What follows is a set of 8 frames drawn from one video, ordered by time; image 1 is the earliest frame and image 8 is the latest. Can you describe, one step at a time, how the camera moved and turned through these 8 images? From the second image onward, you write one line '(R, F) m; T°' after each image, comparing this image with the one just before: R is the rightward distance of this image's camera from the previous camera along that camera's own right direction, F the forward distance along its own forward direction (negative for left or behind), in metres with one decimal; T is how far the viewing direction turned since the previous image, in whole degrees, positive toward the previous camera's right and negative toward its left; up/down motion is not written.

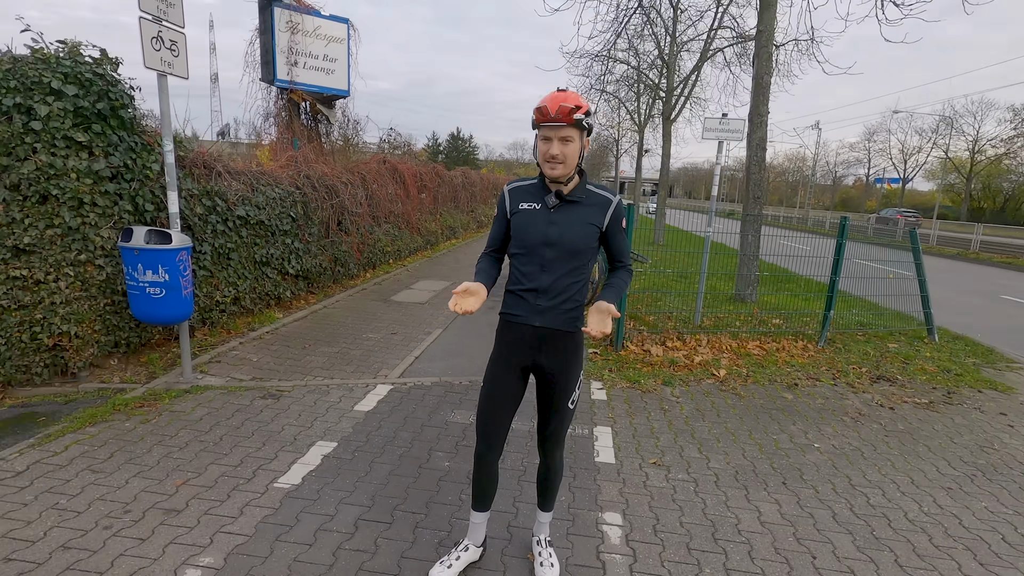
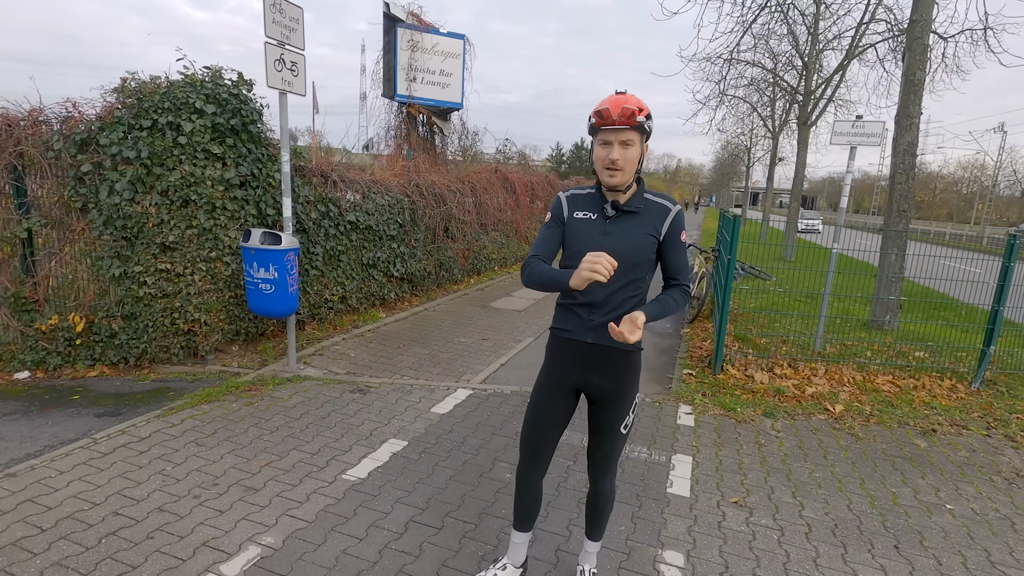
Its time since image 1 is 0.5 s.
(+0.3, +0.1) m; -13°
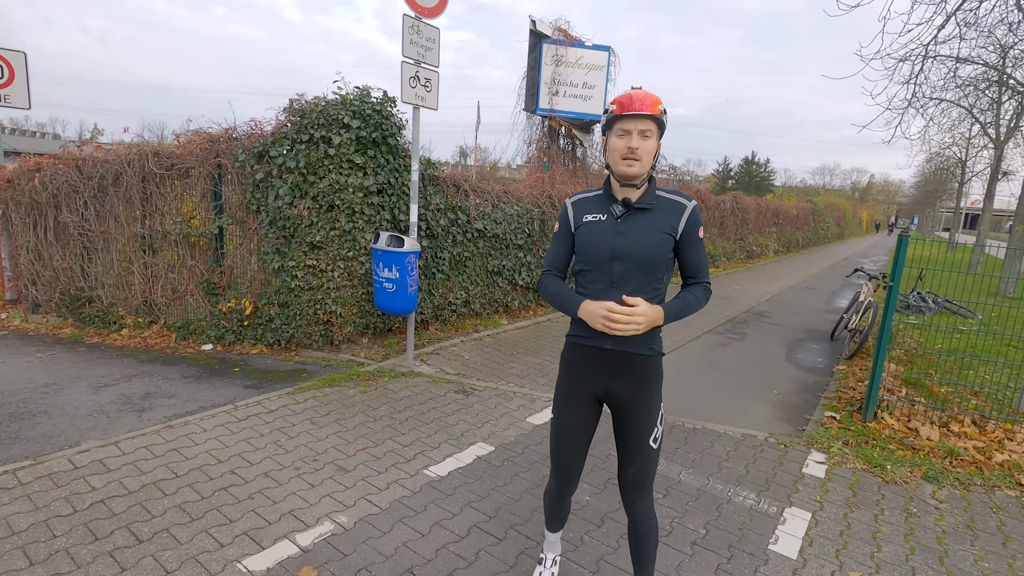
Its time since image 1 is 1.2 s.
(+0.4, +0.1) m; -16°
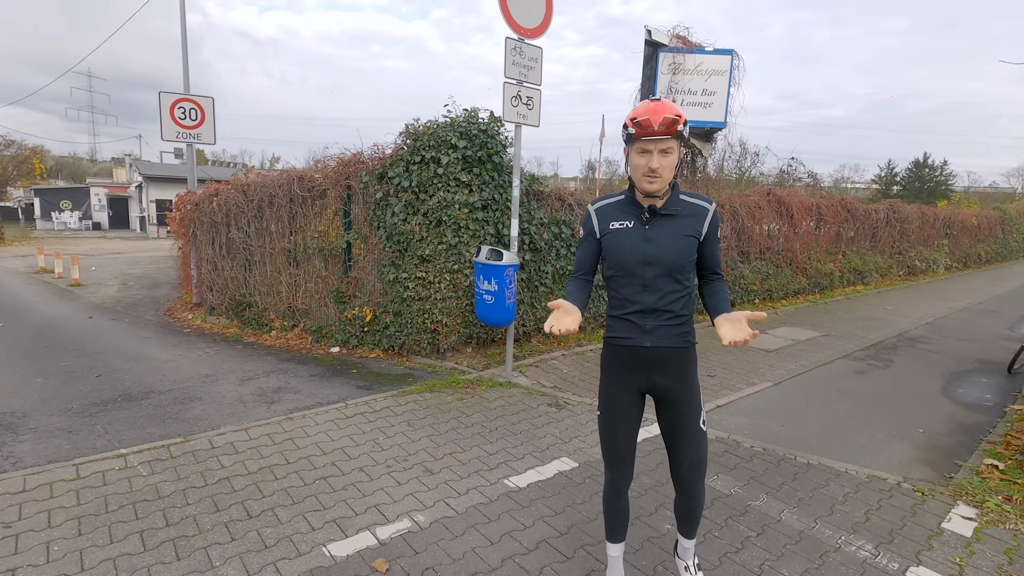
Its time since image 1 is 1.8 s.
(+0.3, 0.0) m; -14°
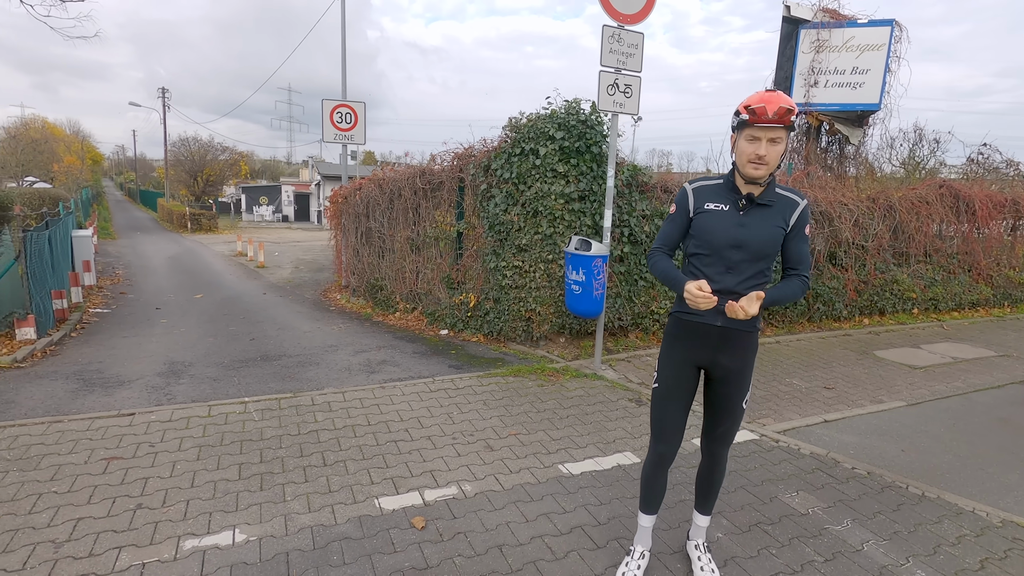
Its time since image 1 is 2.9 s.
(+0.5, 0.0) m; -15°
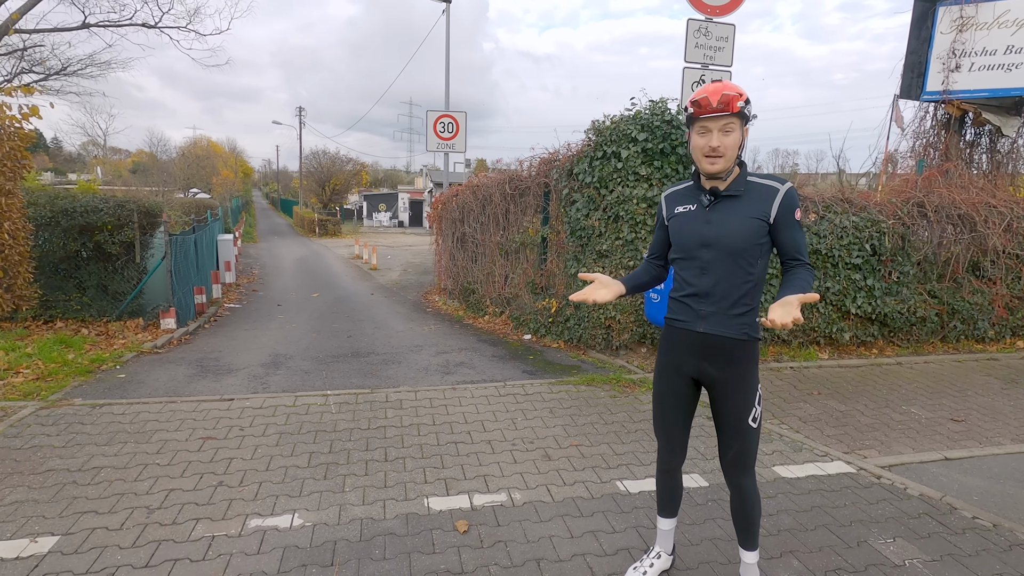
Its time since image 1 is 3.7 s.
(+0.3, +0.1) m; -11°
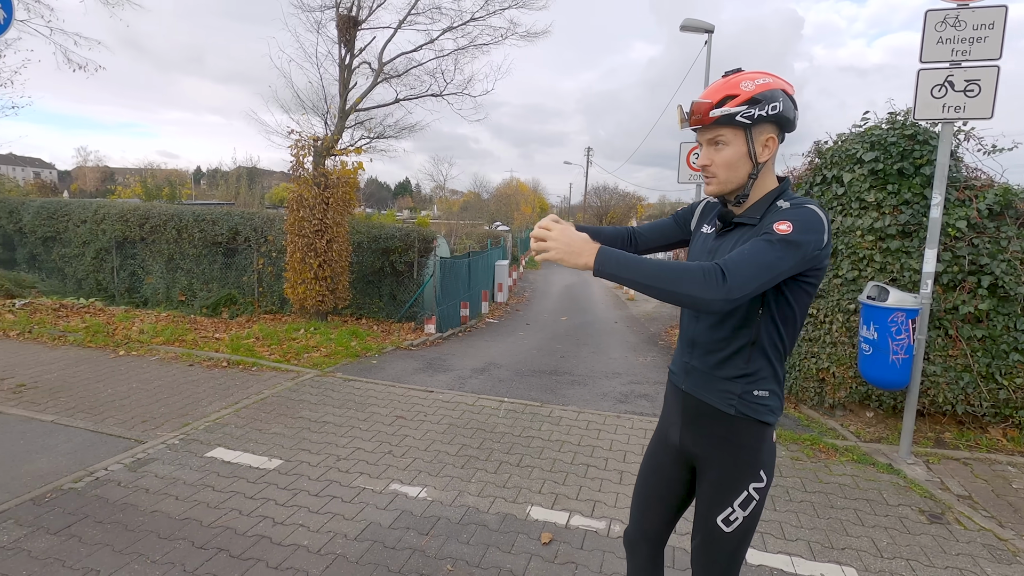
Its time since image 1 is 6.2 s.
(+1.0, +0.1) m; -30°
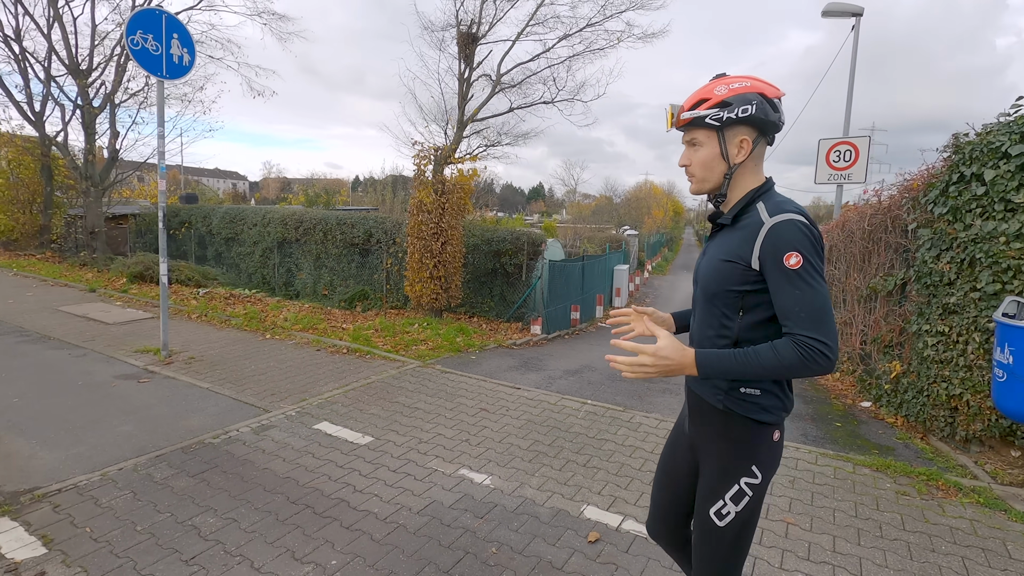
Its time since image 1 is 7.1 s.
(+0.4, -0.1) m; -14°
